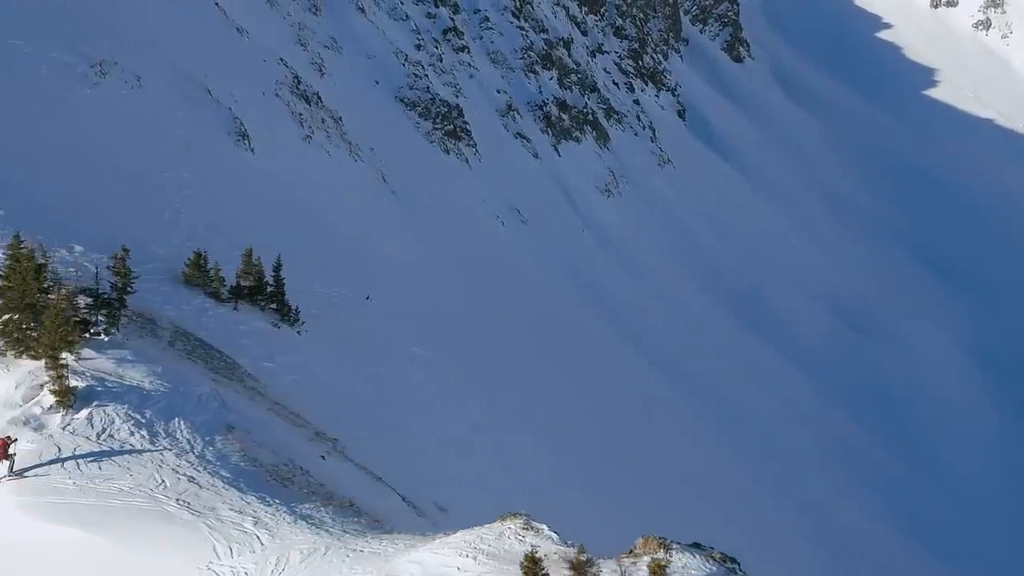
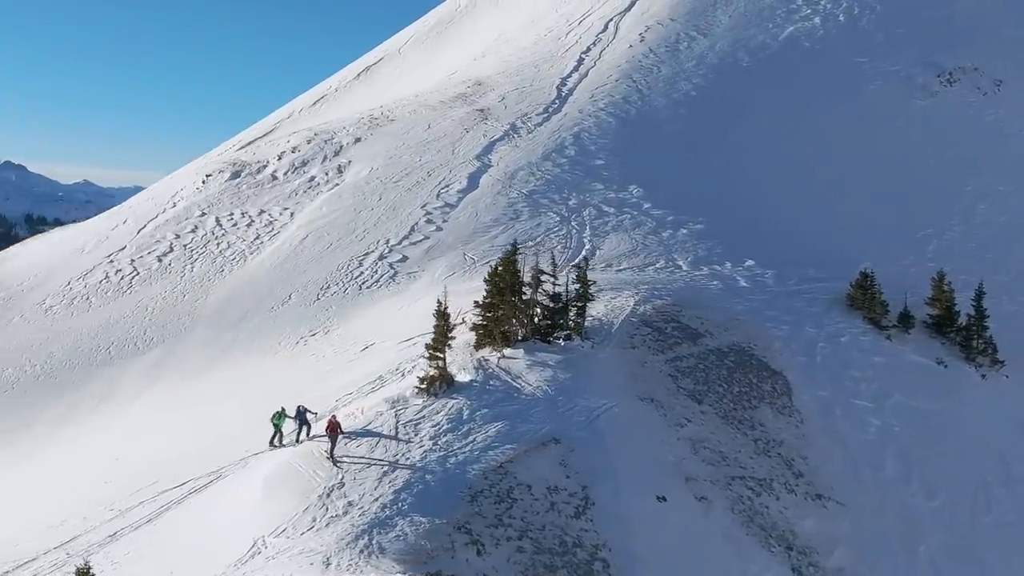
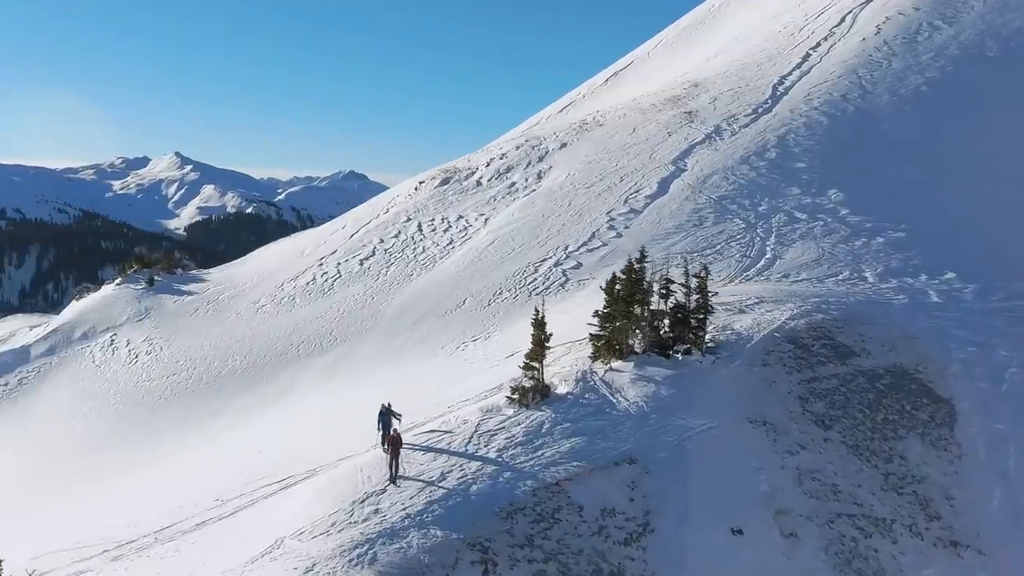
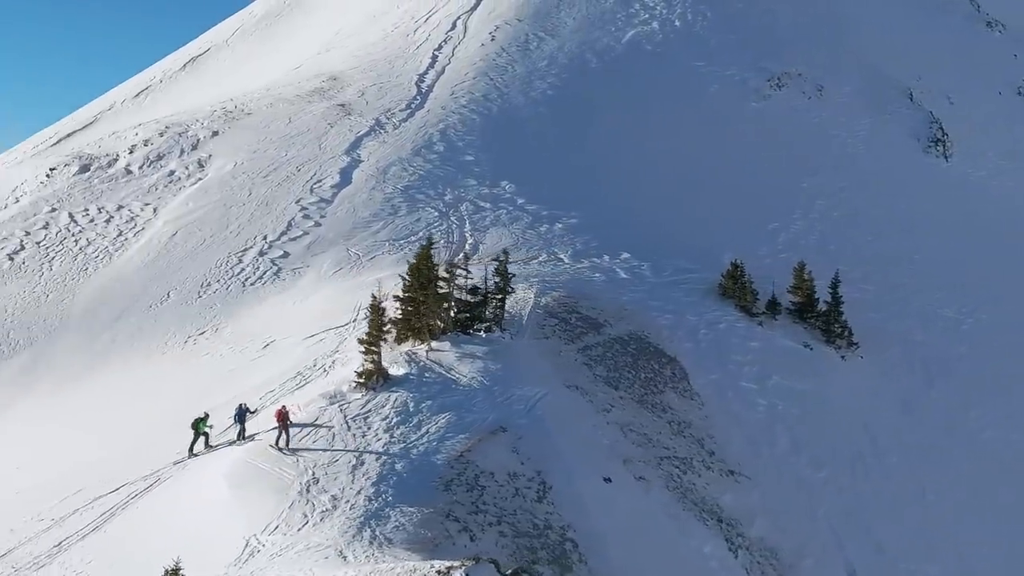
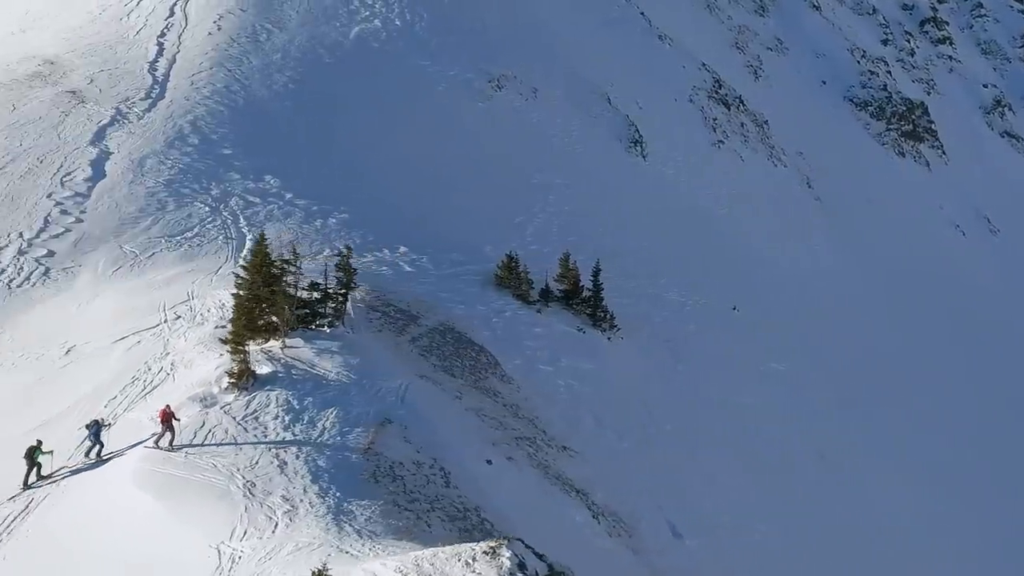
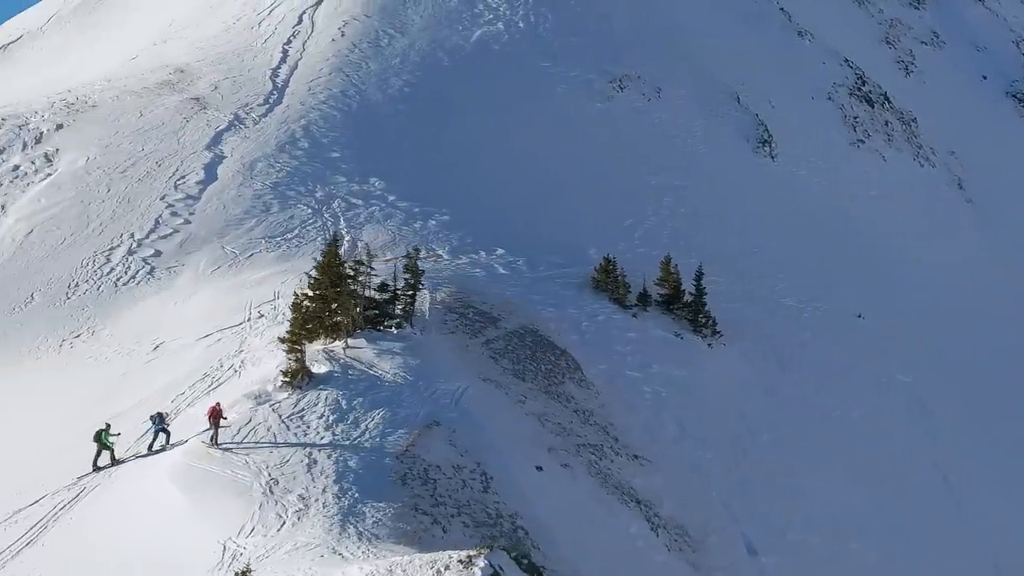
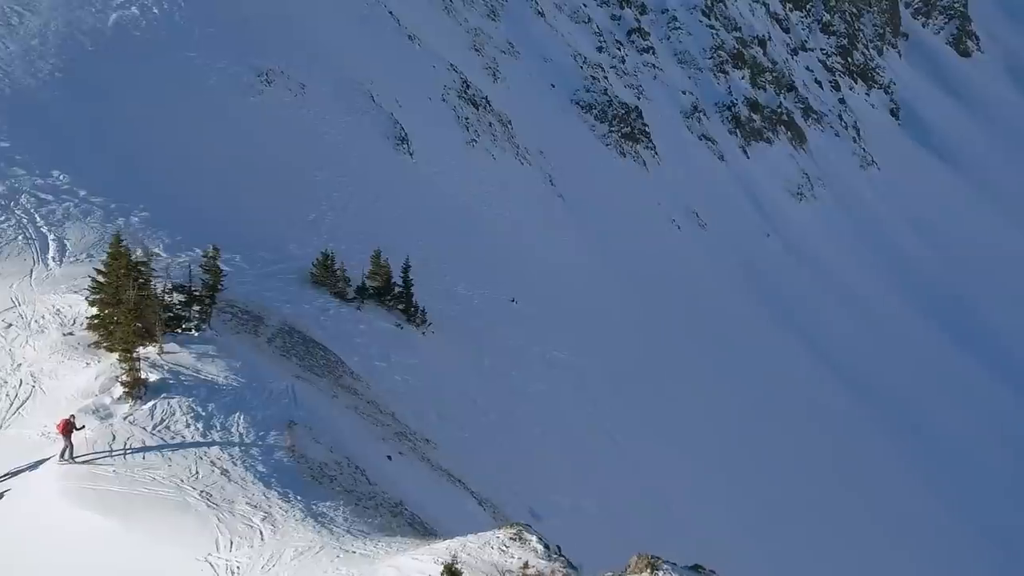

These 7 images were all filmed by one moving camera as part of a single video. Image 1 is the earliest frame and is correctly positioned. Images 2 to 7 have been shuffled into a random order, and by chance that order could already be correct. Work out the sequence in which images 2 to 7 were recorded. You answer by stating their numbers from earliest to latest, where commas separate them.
7, 5, 6, 4, 2, 3
